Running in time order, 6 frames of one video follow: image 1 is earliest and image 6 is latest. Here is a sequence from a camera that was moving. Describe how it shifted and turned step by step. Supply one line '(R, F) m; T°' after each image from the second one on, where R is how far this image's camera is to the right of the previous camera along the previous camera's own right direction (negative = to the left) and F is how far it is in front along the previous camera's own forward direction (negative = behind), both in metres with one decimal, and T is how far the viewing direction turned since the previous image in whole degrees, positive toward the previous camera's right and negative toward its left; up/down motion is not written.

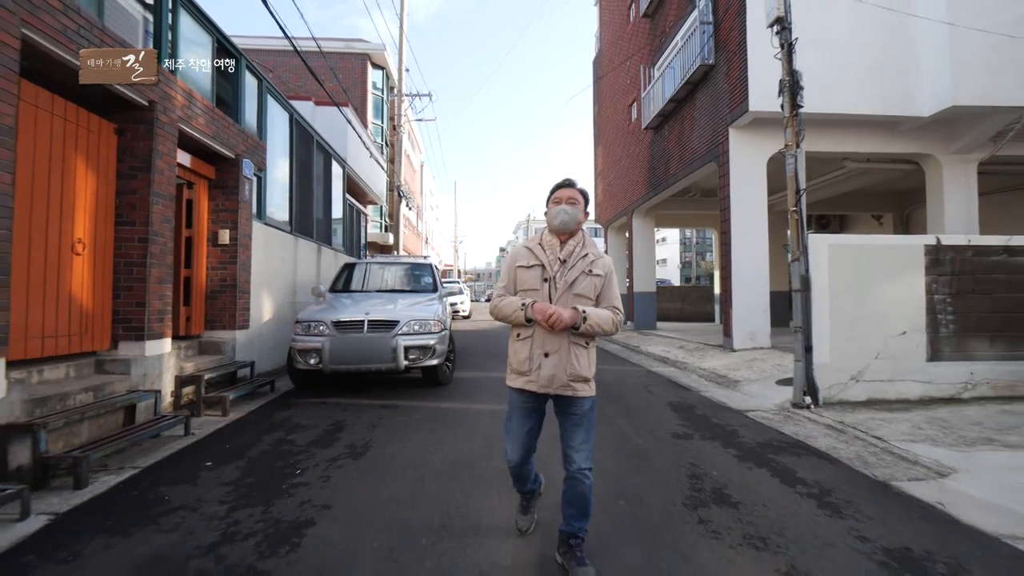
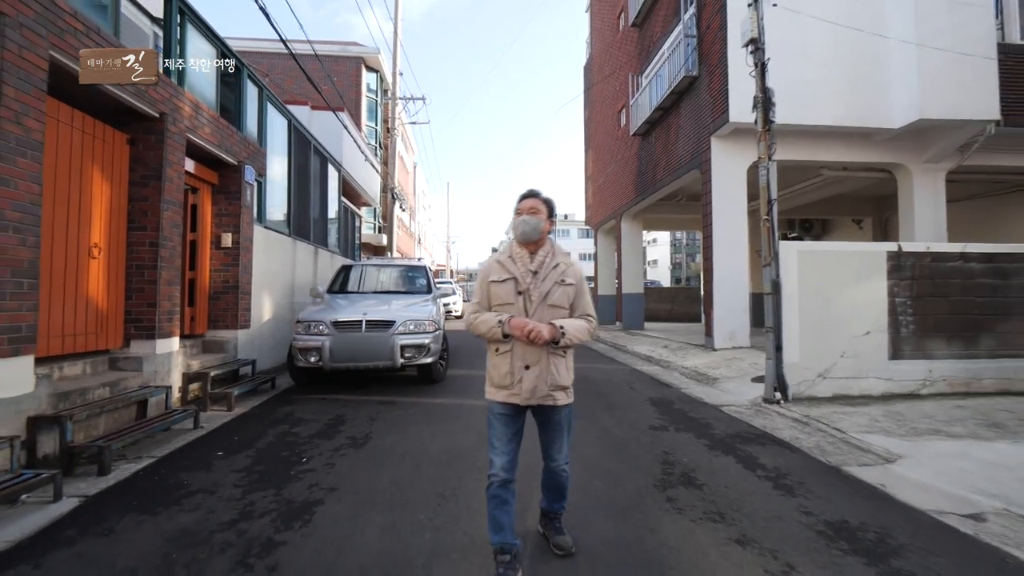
(0.0, -0.4) m; +1°
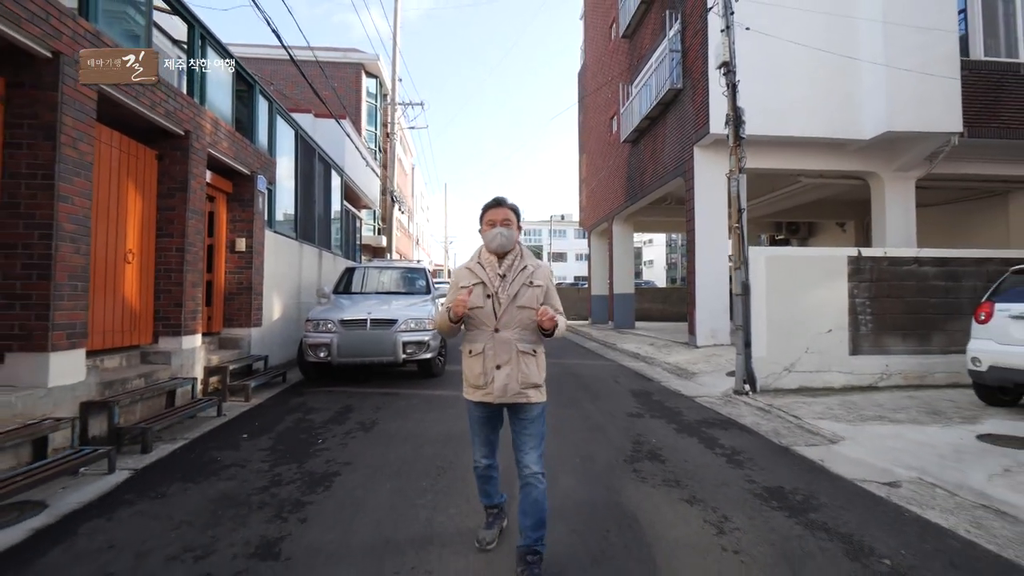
(+0.1, -0.6) m; 0°
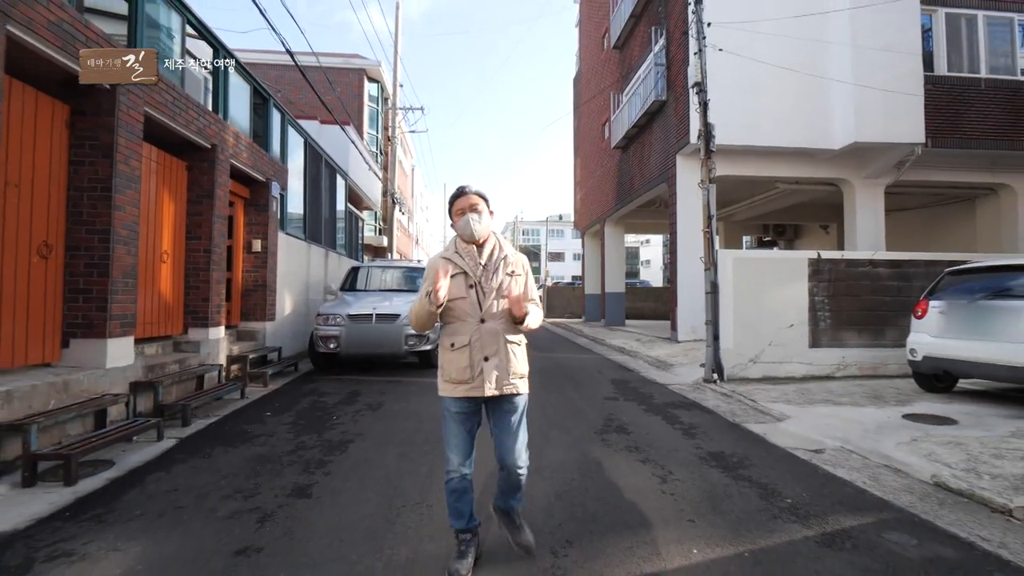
(+0.1, -0.8) m; 0°
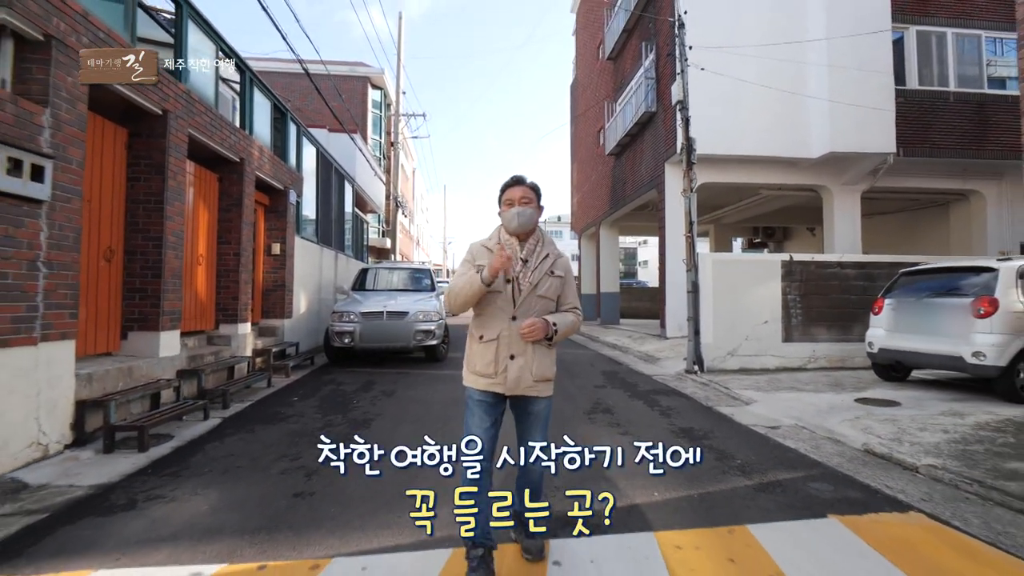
(0.0, -0.8) m; 0°
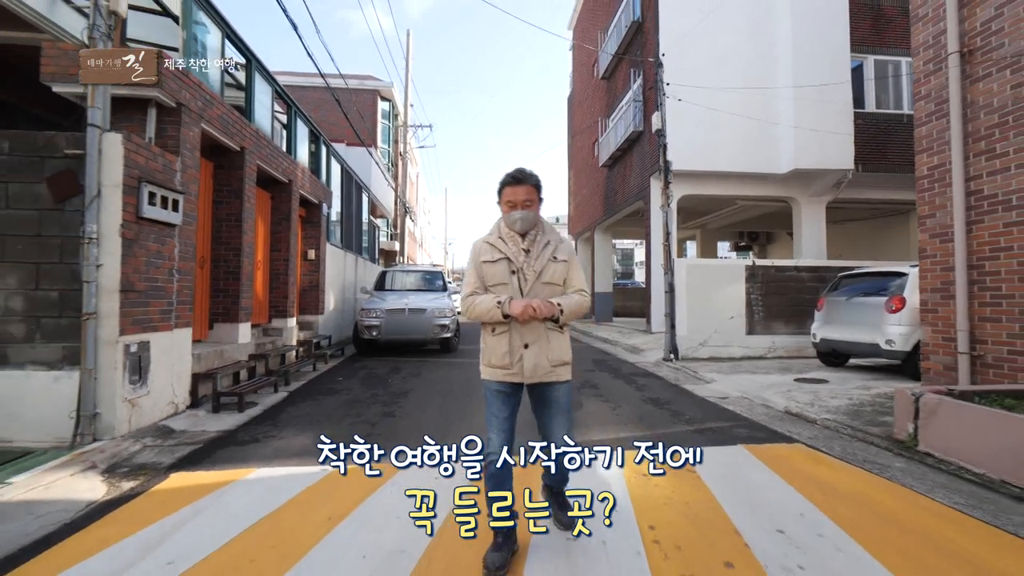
(-0.1, -1.5) m; 0°
